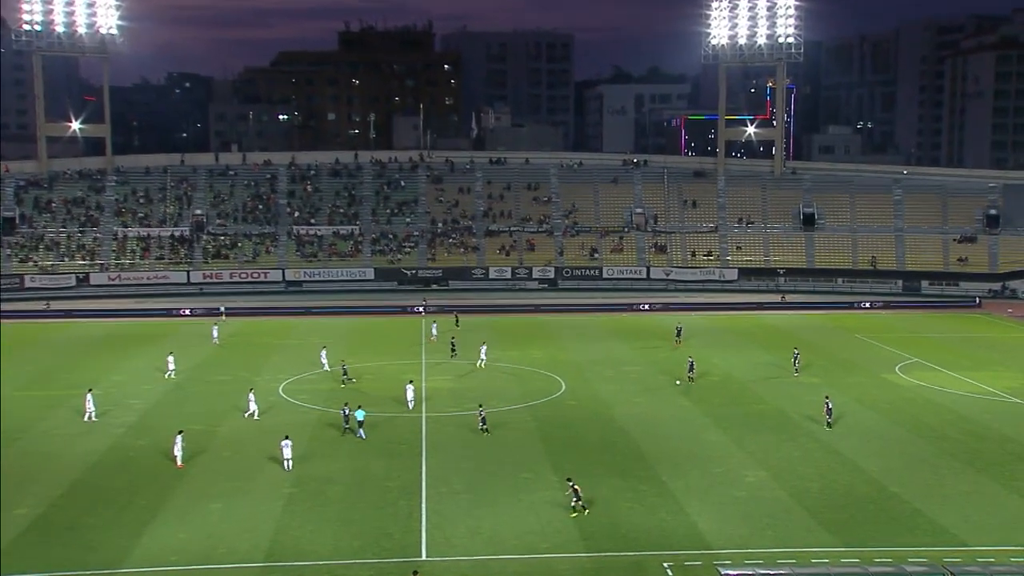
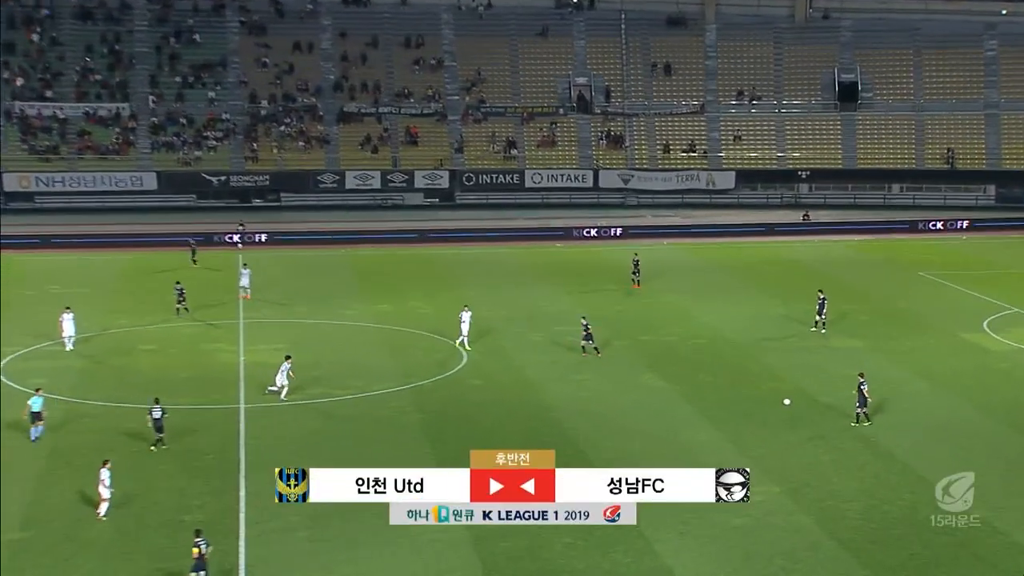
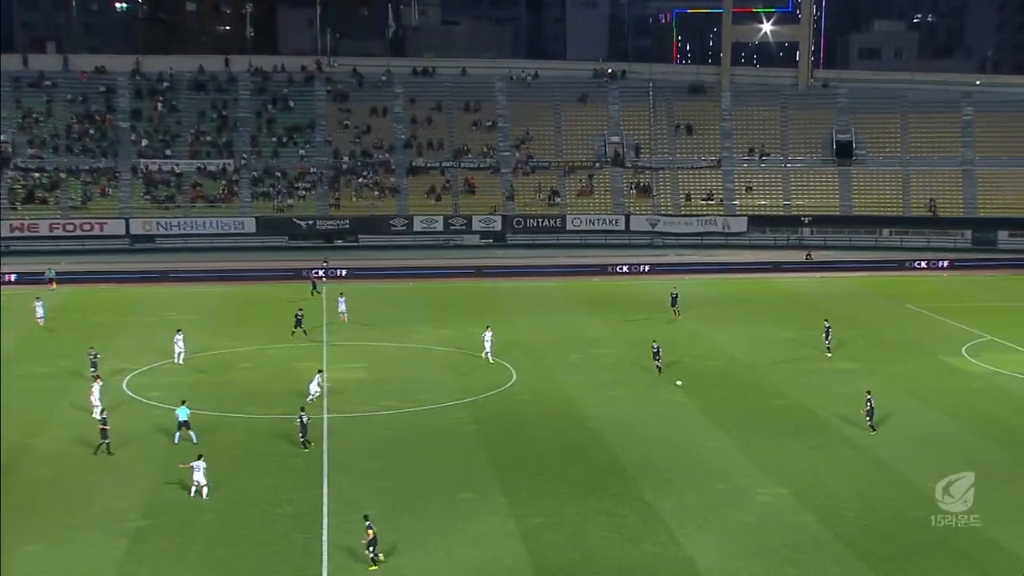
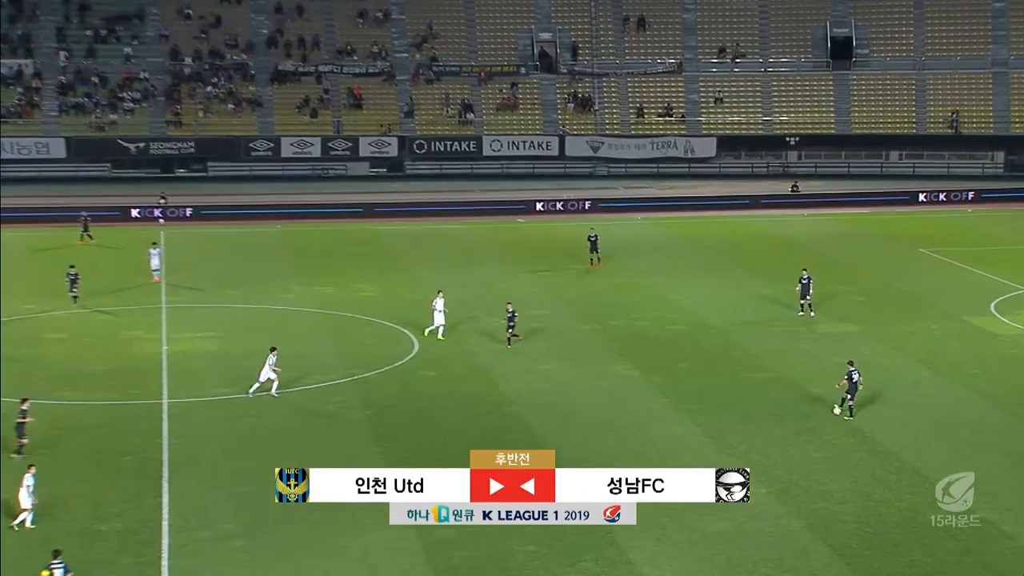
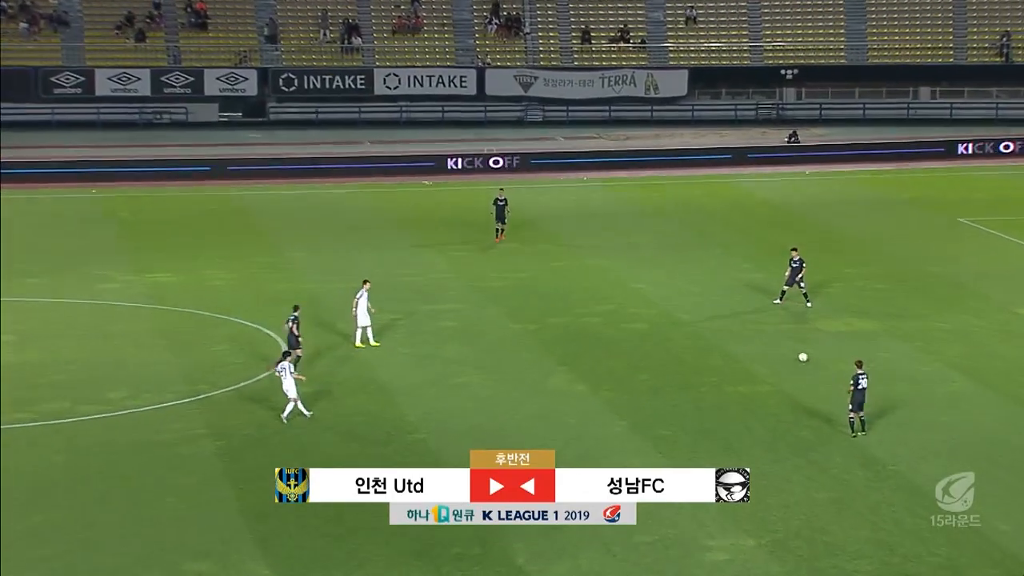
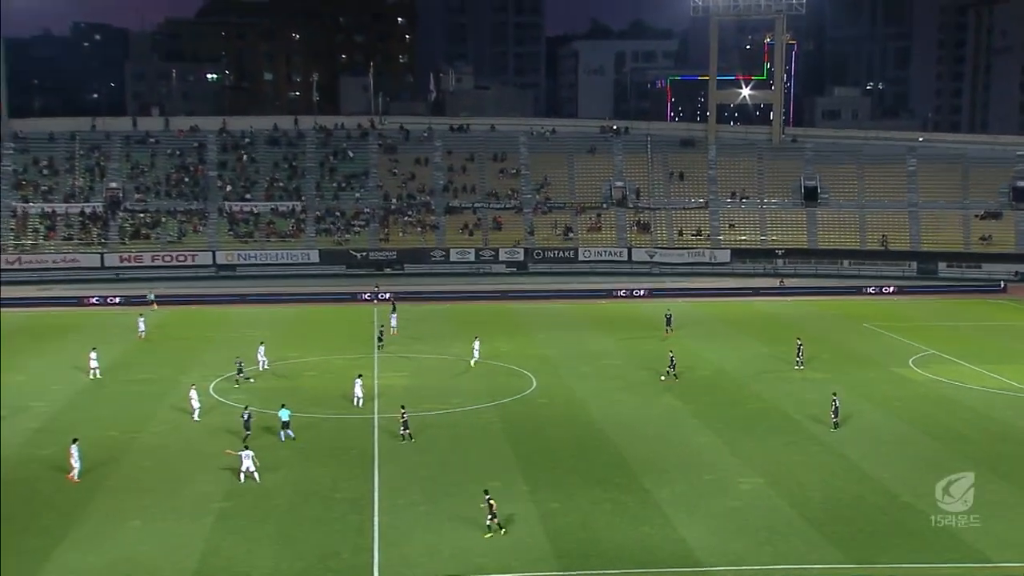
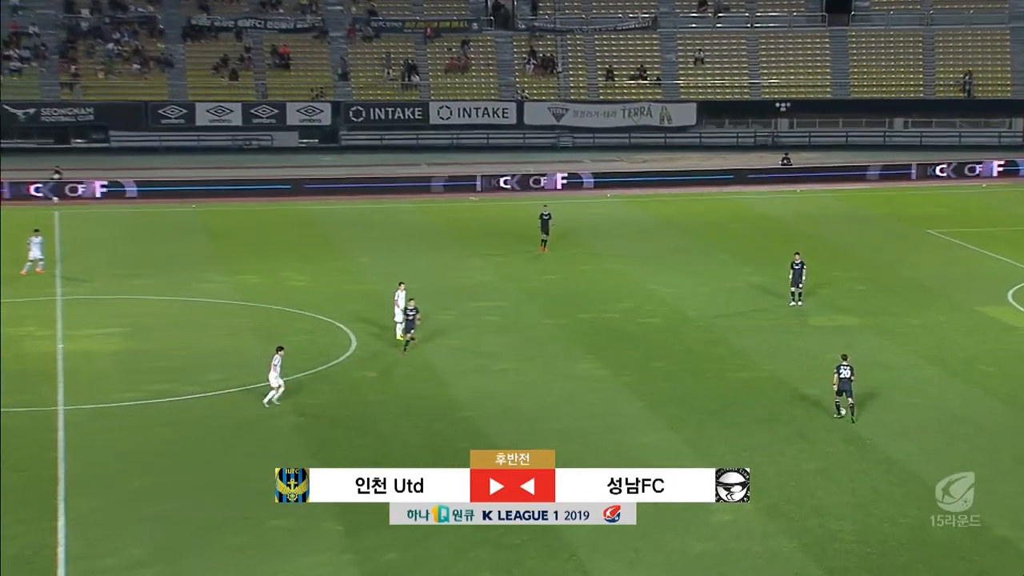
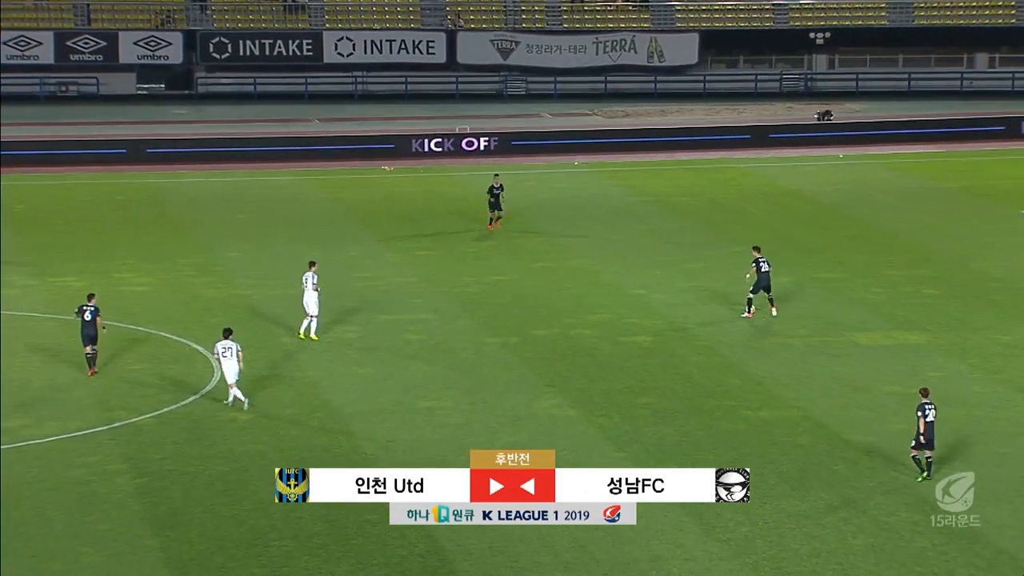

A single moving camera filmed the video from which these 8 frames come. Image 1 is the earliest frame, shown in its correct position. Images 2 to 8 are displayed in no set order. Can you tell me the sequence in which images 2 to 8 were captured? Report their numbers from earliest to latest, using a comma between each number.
6, 3, 2, 4, 7, 5, 8
